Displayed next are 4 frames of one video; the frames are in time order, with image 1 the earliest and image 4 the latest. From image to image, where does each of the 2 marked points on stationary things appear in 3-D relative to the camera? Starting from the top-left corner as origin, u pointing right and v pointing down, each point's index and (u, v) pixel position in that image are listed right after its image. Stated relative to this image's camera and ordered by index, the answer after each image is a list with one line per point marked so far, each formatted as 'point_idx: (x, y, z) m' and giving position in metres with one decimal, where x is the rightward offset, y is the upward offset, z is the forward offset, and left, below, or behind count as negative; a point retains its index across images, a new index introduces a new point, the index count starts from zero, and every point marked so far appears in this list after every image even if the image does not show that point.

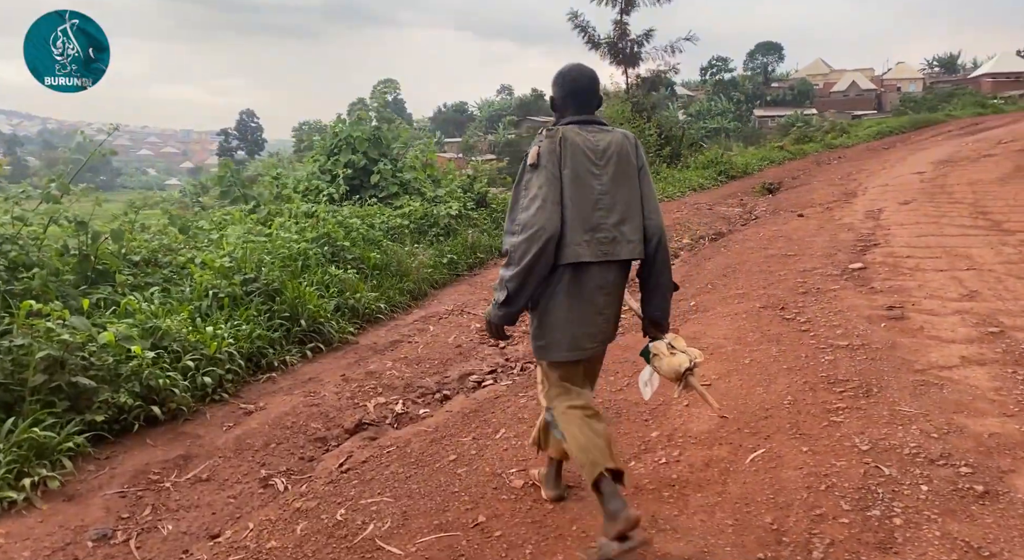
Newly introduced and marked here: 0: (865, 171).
0: (+8.1, +2.5, +17.8) m
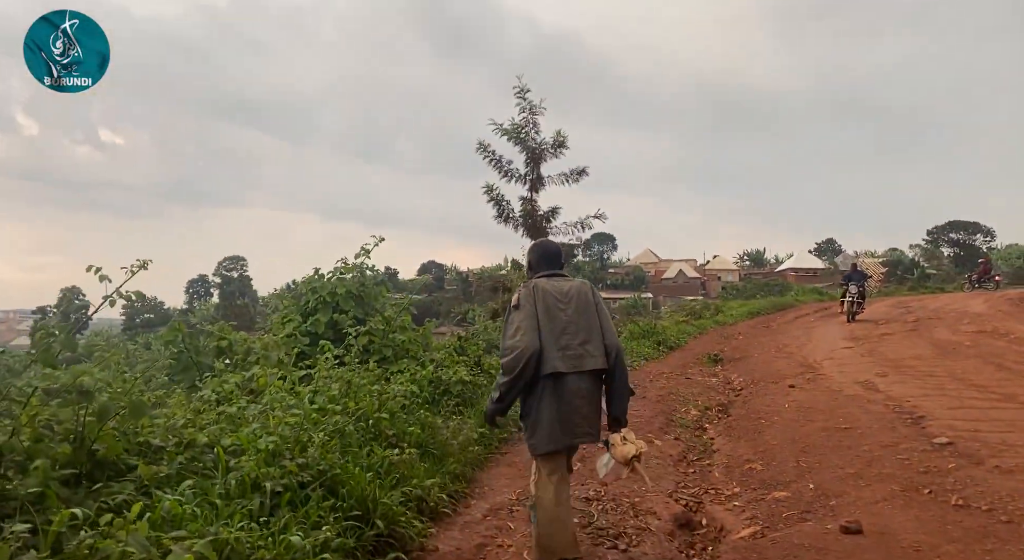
0: (+6.5, -1.5, +18.2) m
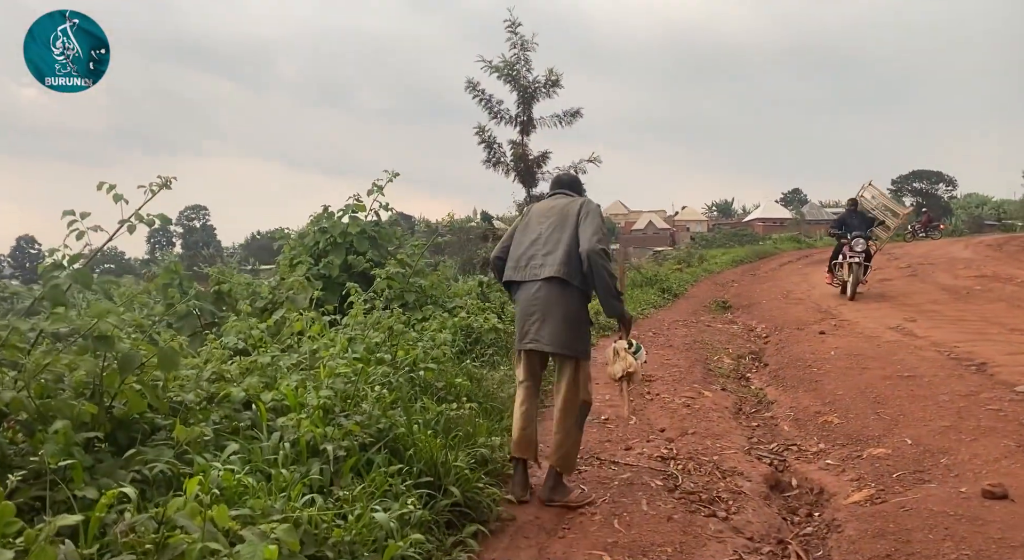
0: (+6.5, -0.3, +17.8) m
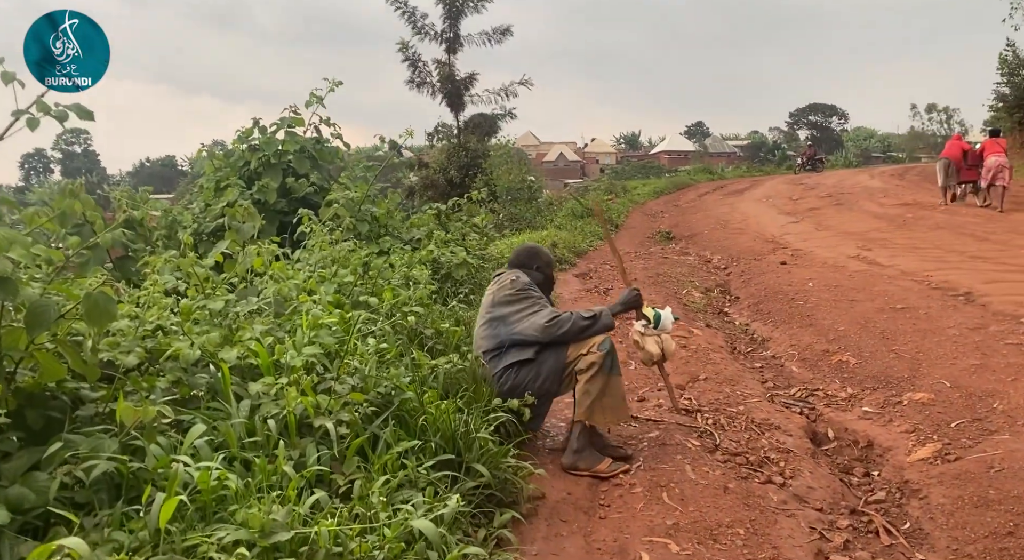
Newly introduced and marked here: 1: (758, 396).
0: (+4.9, +1.3, +17.6) m
1: (+1.5, -0.7, +4.8) m
